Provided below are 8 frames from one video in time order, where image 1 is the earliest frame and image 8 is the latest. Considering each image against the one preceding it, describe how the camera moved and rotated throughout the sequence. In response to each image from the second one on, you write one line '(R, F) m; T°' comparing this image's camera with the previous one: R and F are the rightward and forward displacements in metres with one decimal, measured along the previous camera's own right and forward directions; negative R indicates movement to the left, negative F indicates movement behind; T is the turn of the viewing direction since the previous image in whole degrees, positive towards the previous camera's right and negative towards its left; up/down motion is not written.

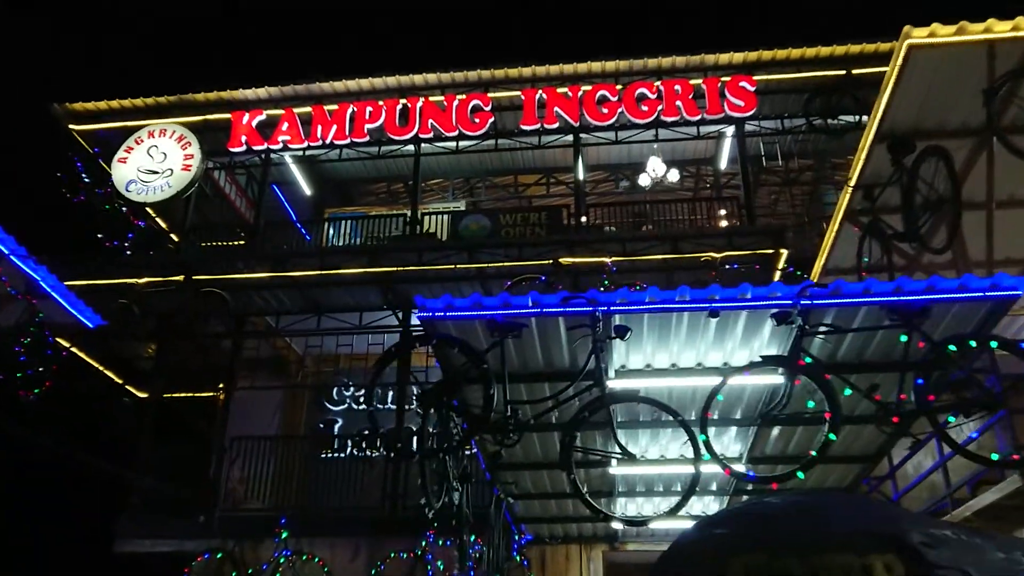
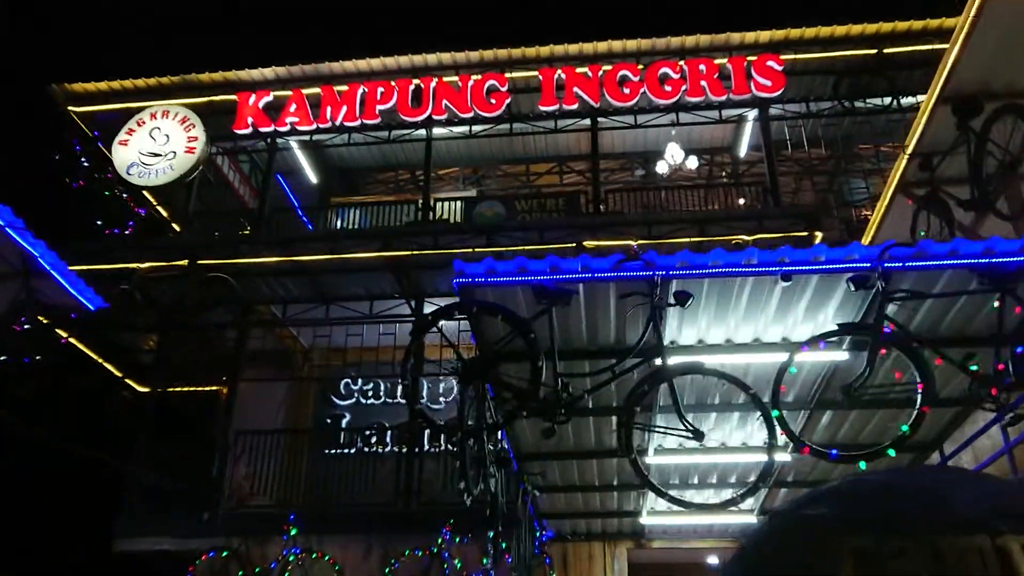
(-0.3, +0.5) m; 0°
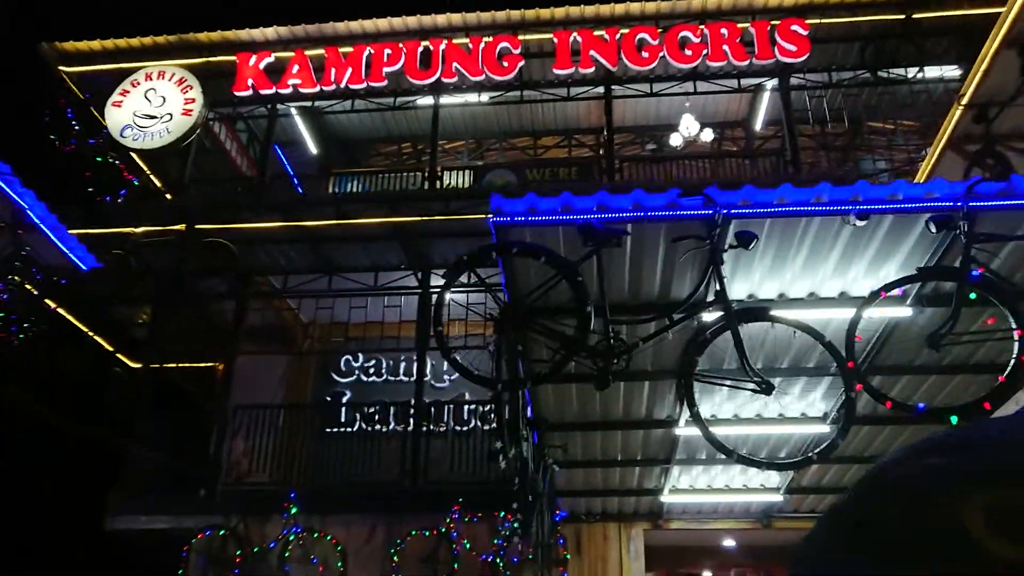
(-0.3, +0.5) m; +1°
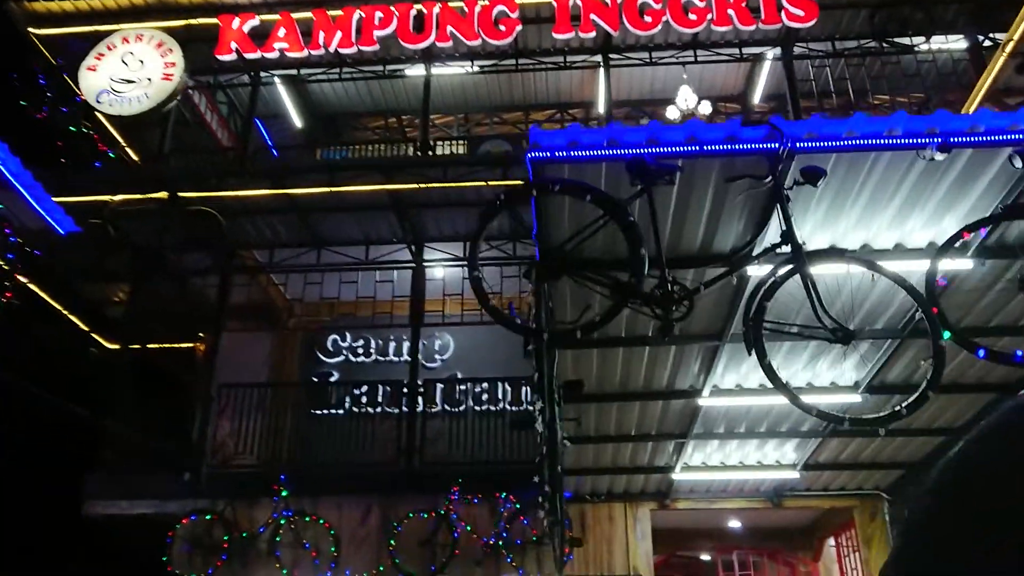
(-0.3, +0.4) m; +2°
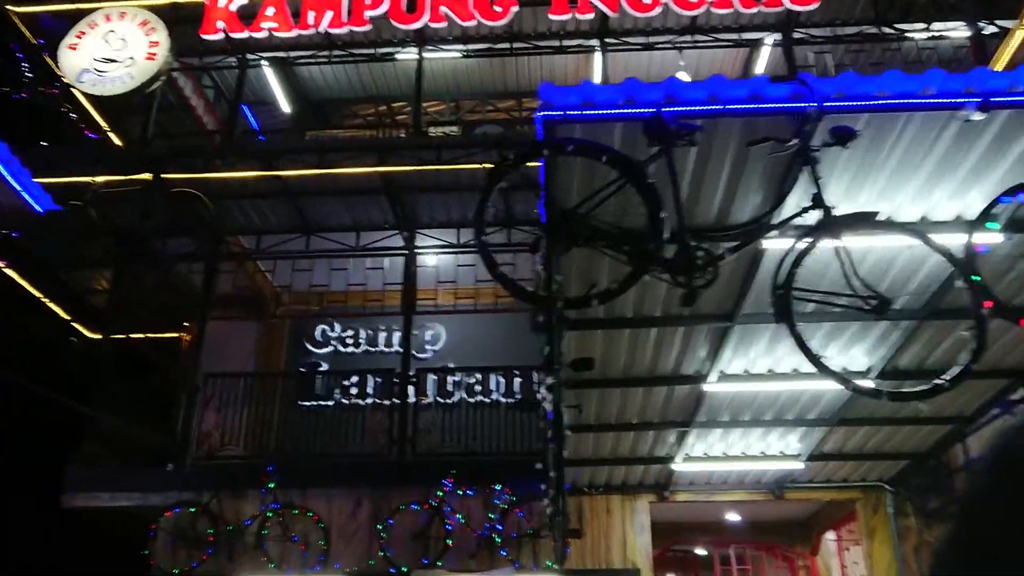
(-0.1, +0.3) m; +1°
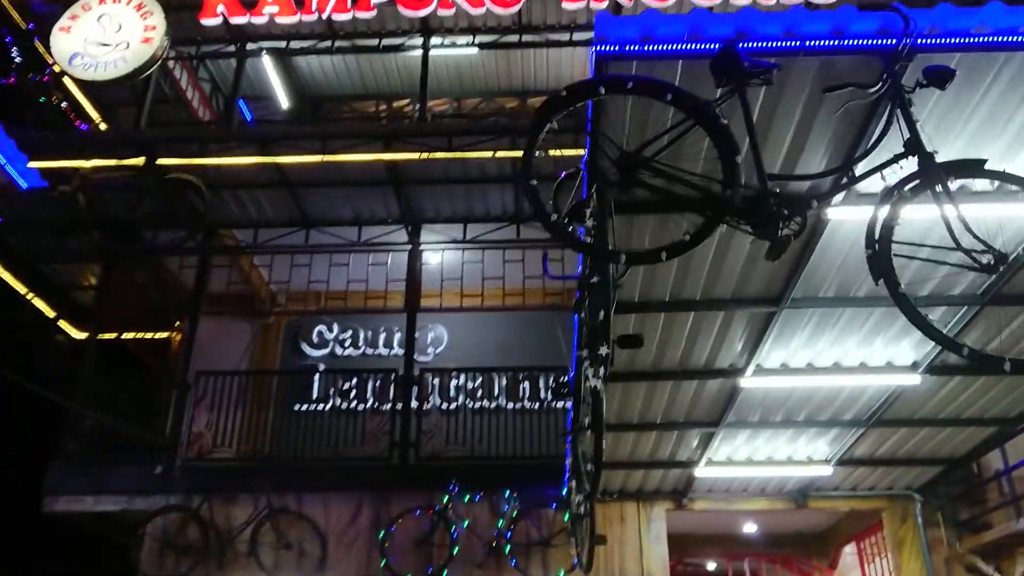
(-0.2, +0.4) m; +1°
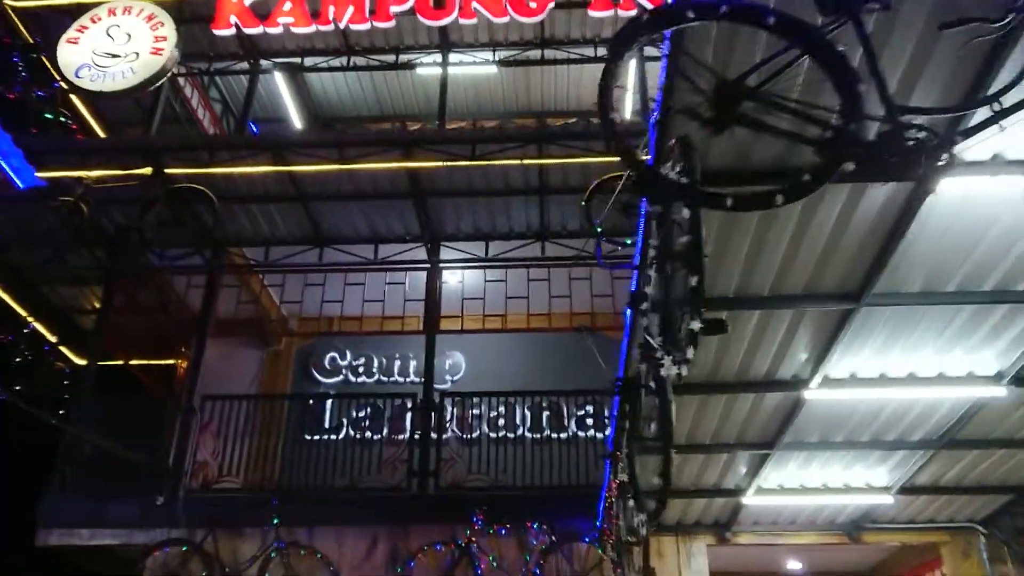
(-0.2, +0.5) m; 0°
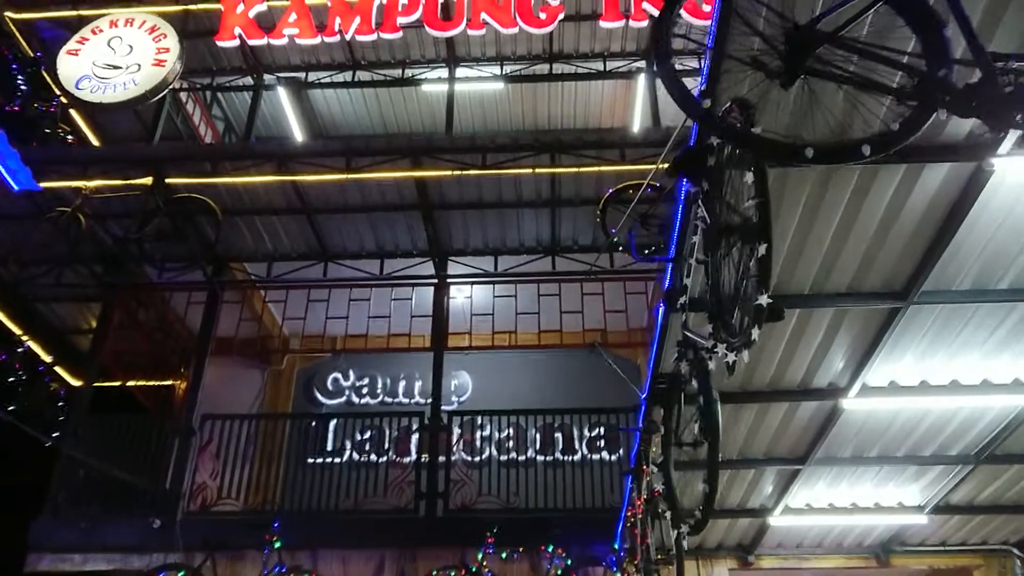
(-0.1, +0.3) m; 0°
